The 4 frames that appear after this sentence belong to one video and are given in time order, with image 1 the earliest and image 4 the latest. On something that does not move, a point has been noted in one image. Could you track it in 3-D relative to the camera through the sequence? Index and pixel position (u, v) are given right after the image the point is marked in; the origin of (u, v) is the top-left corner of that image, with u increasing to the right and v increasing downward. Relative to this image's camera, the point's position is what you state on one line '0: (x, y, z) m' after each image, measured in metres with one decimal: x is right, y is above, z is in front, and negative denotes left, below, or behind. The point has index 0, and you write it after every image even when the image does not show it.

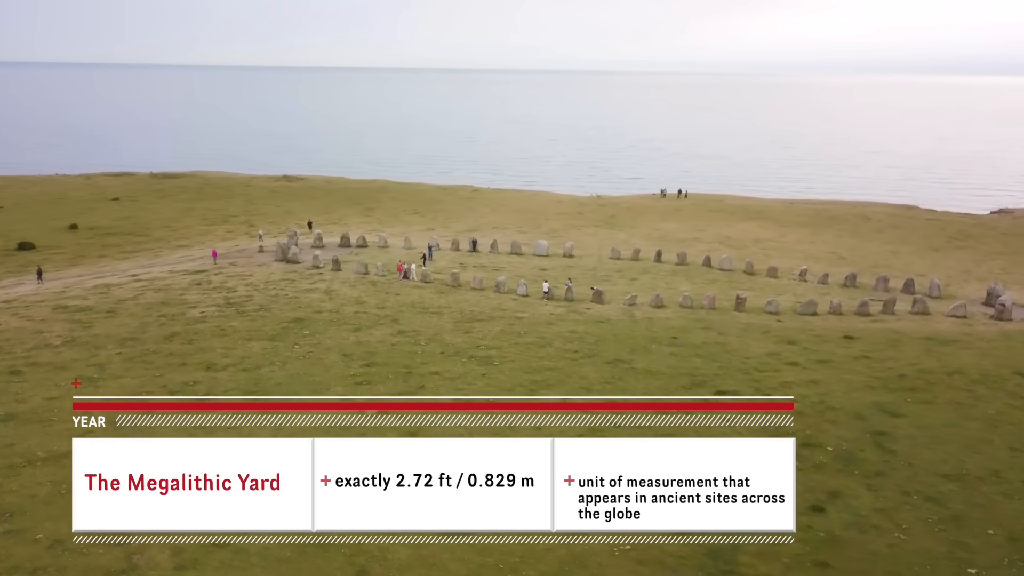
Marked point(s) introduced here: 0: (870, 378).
0: (+8.4, -2.2, +18.0) m
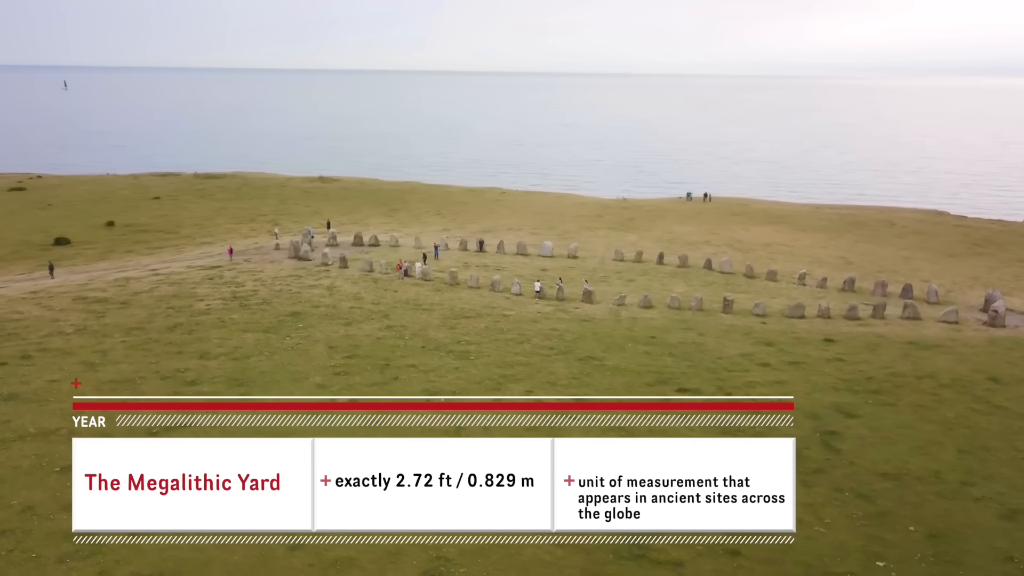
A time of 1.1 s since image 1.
0: (+7.7, -2.2, +18.1) m
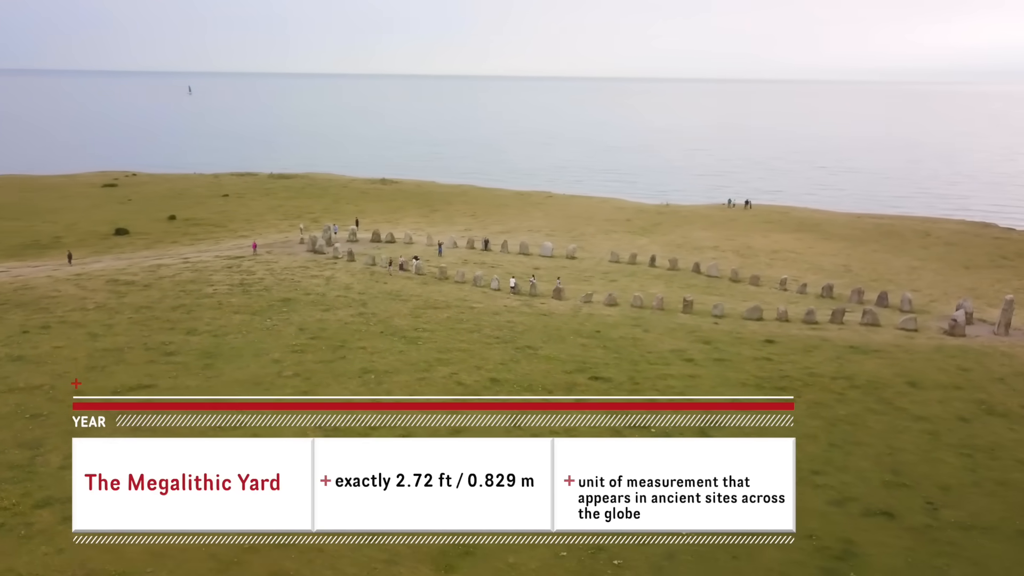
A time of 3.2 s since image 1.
0: (+5.9, -2.2, +18.8) m
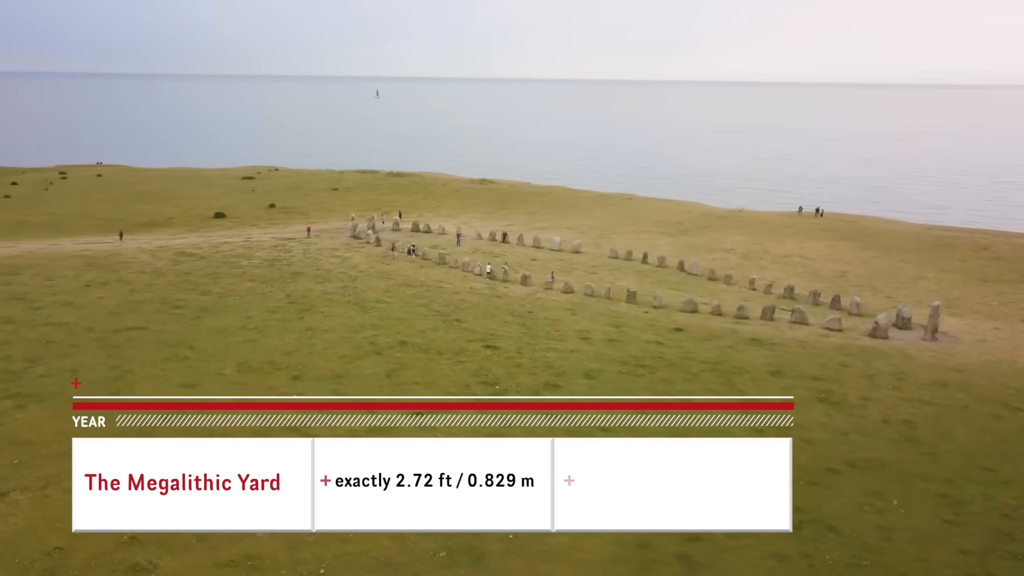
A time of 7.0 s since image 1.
0: (+3.1, -1.9, +20.7) m
